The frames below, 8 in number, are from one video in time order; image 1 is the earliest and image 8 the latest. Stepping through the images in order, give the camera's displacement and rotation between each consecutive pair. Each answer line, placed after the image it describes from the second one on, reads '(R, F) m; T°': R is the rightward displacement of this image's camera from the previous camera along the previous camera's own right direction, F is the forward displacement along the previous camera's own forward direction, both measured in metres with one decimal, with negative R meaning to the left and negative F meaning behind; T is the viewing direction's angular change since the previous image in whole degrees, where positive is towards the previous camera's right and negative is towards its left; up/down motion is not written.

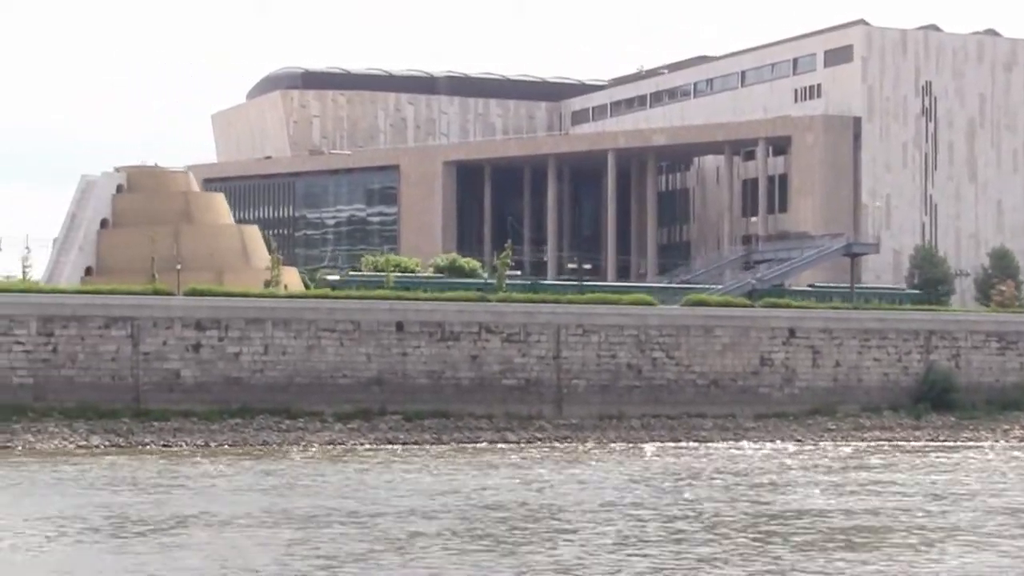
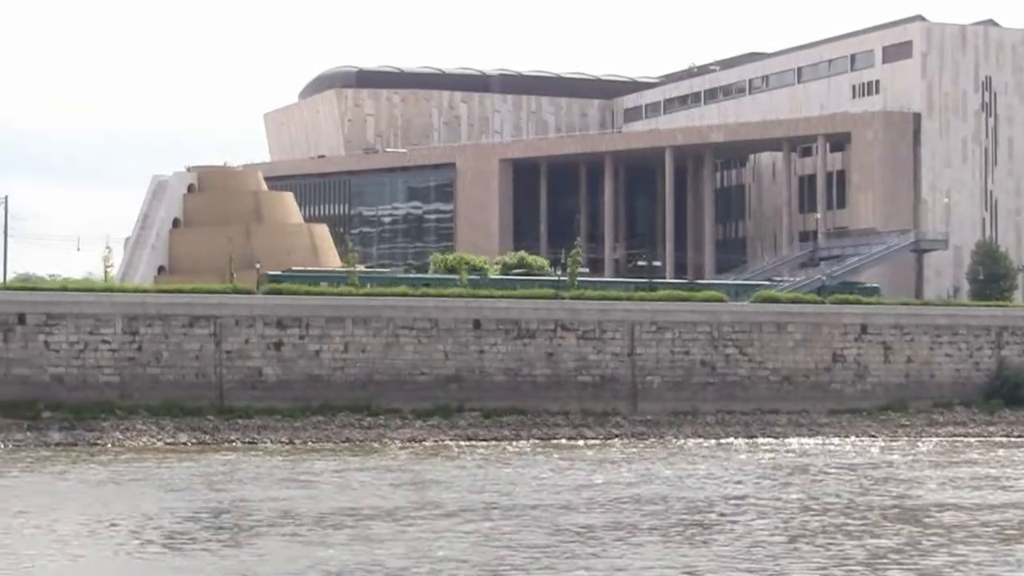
(-1.8, -0.3) m; 0°
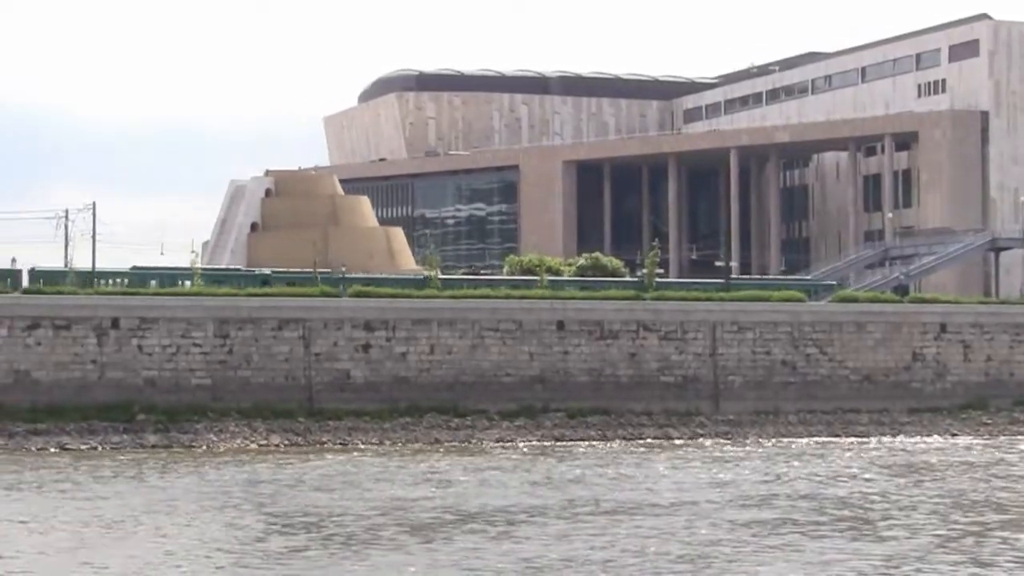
(-1.8, -0.3) m; -1°
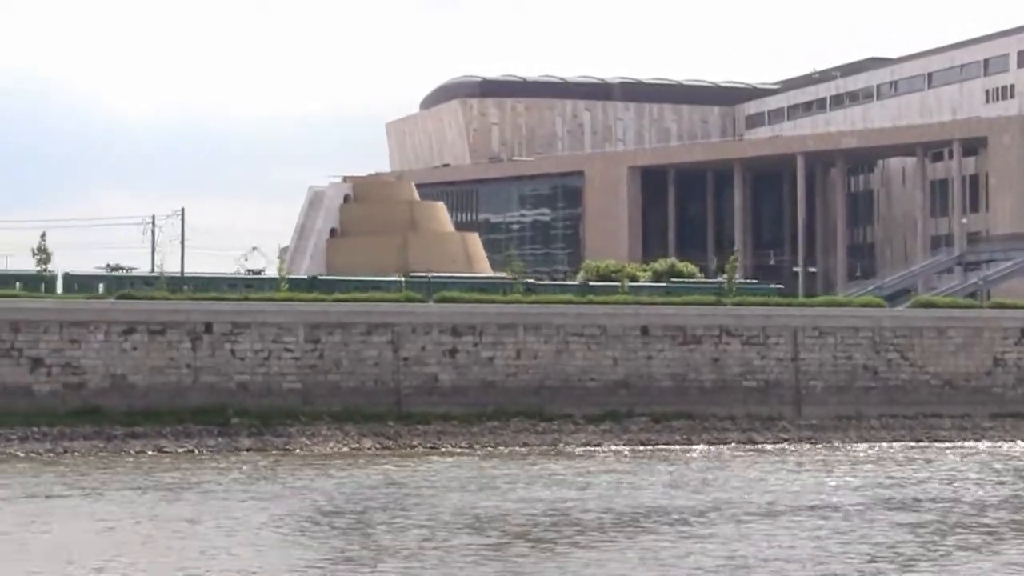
(-1.8, -0.4) m; -1°
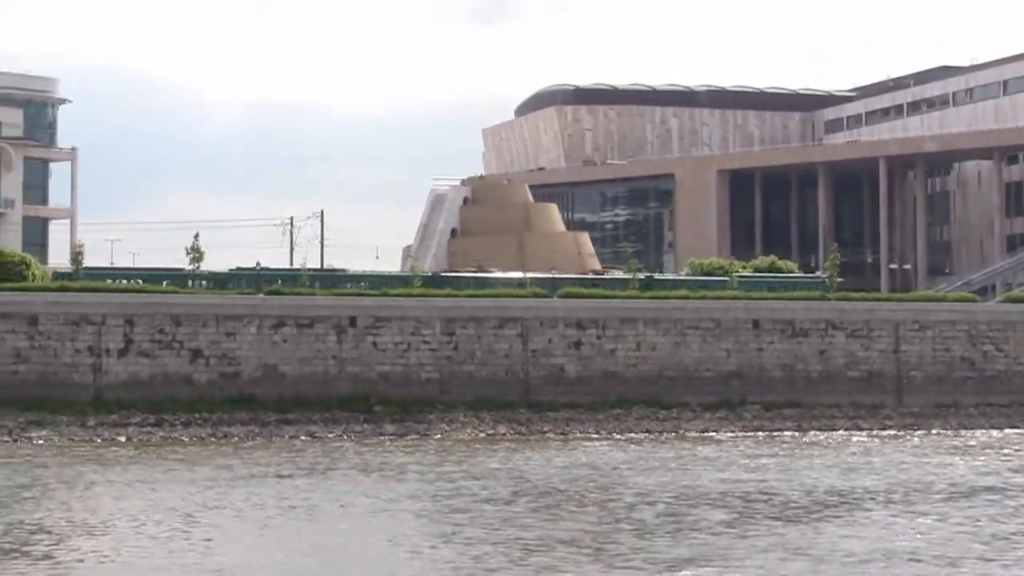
(-2.8, -2.7) m; -1°
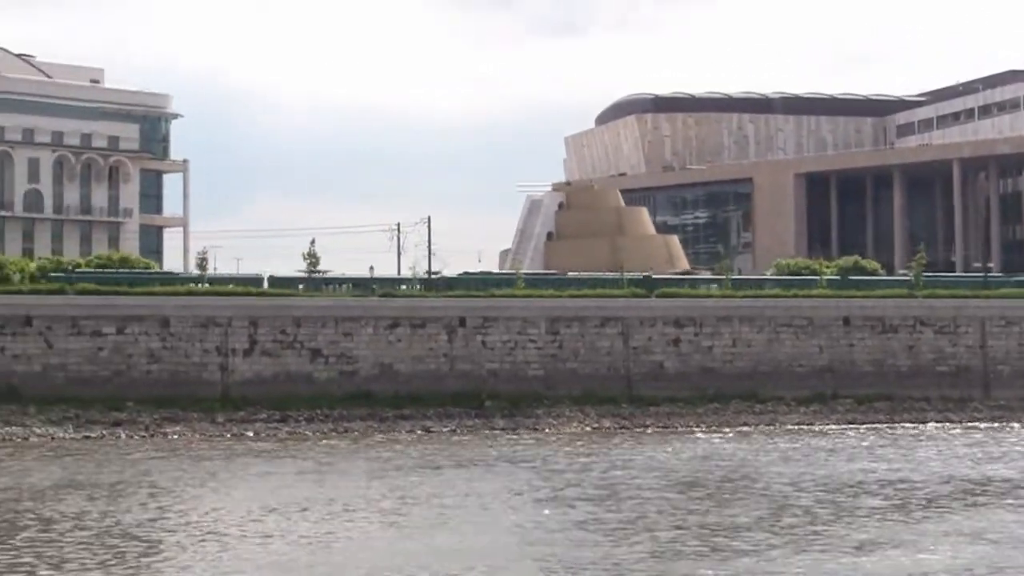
(-1.8, -2.0) m; -2°
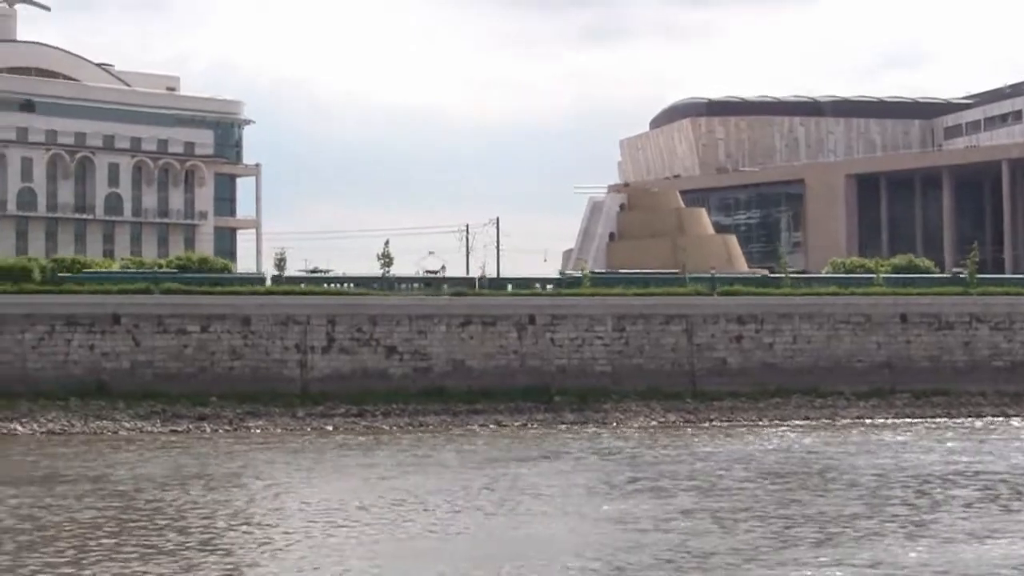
(-1.2, -1.5) m; -1°
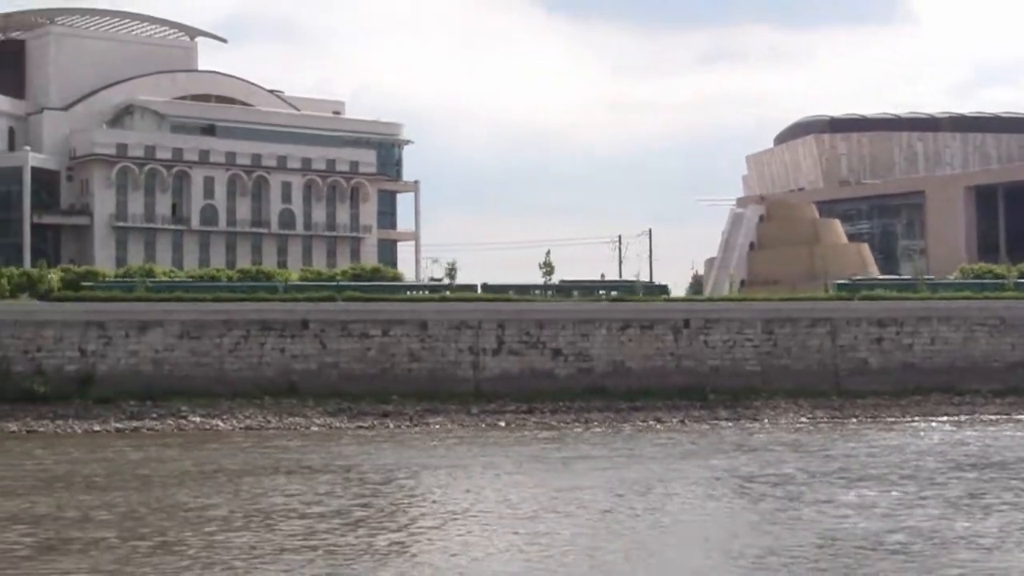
(-3.0, -3.5) m; -3°
